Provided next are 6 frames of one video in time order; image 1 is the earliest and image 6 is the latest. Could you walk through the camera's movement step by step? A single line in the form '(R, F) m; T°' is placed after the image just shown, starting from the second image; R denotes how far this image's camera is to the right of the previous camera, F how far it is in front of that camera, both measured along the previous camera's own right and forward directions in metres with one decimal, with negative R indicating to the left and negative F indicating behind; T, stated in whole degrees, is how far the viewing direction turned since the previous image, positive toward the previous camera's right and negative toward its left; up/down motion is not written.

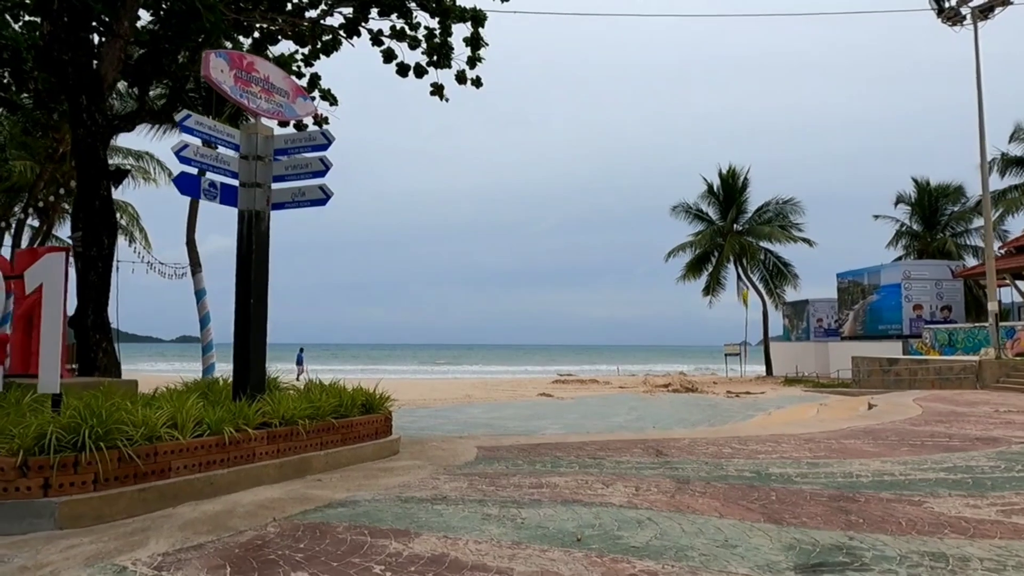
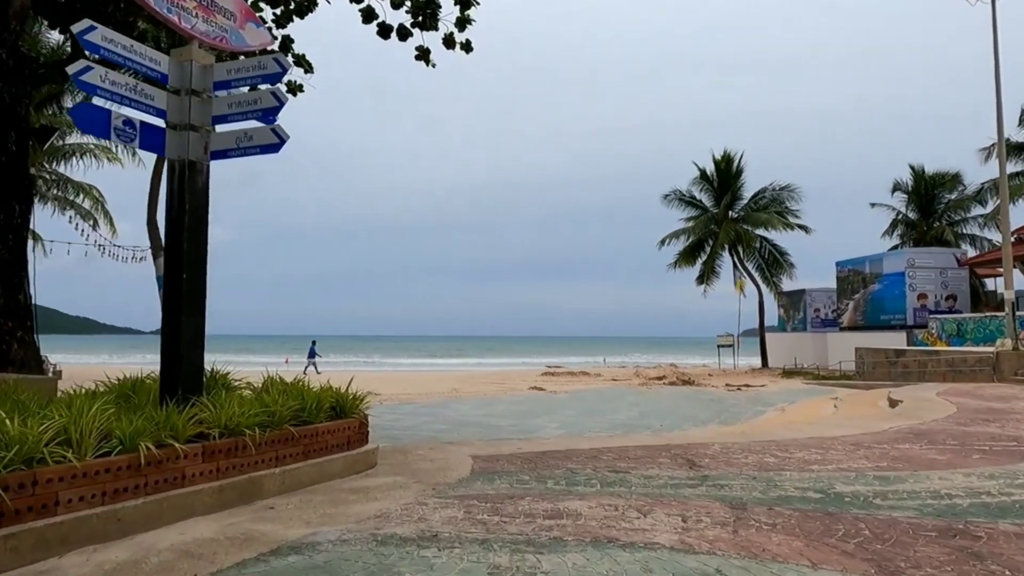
(-0.2, +1.3) m; +1°
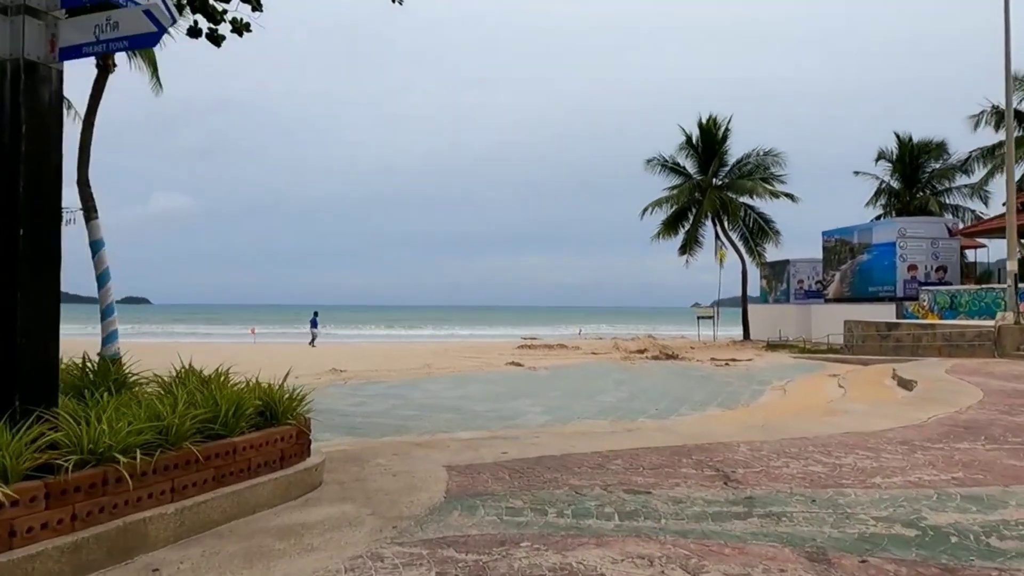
(-0.1, +1.4) m; +2°
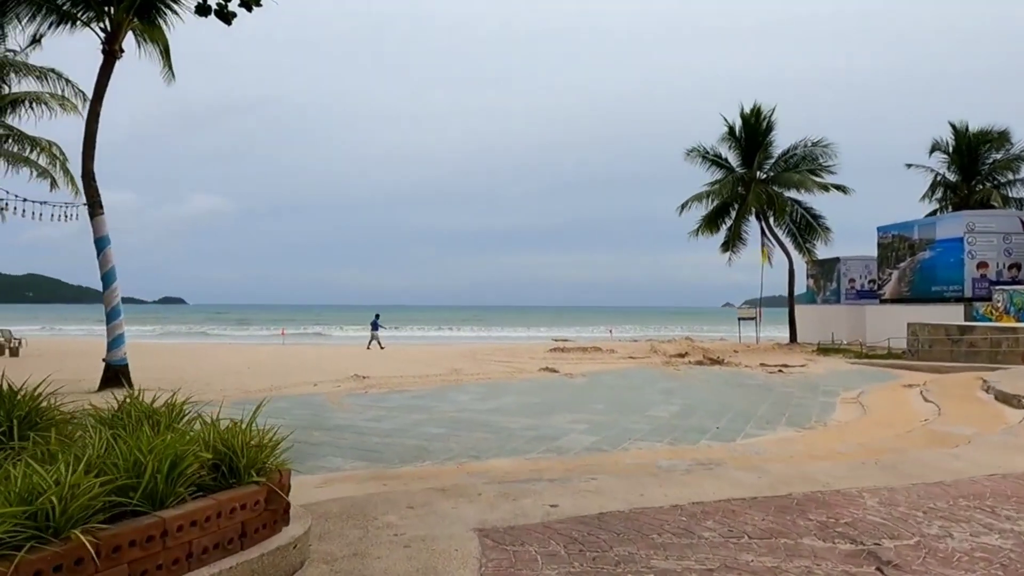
(-0.2, +1.4) m; -2°
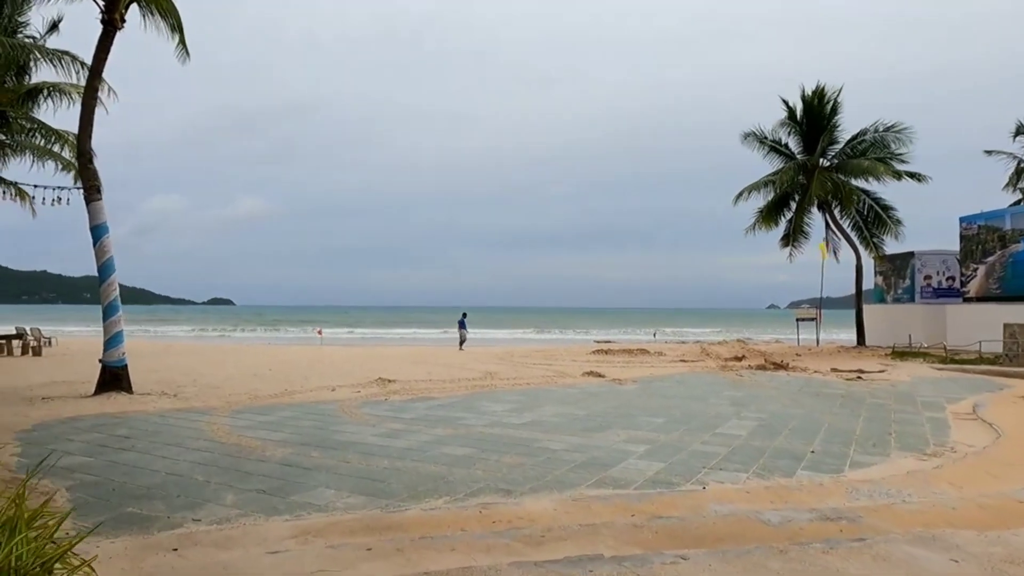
(0.0, +1.8) m; -3°
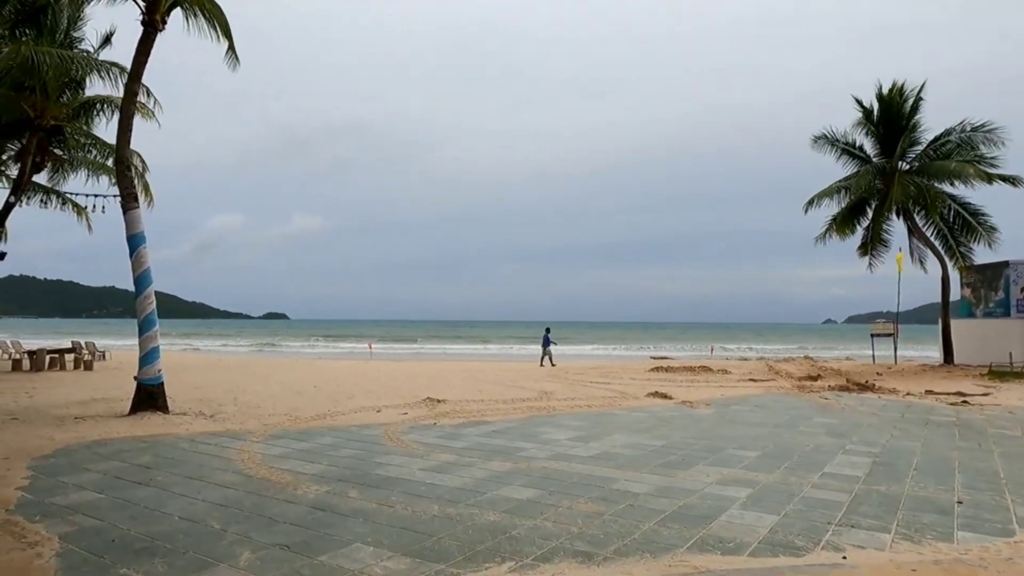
(-0.2, +1.2) m; -4°
